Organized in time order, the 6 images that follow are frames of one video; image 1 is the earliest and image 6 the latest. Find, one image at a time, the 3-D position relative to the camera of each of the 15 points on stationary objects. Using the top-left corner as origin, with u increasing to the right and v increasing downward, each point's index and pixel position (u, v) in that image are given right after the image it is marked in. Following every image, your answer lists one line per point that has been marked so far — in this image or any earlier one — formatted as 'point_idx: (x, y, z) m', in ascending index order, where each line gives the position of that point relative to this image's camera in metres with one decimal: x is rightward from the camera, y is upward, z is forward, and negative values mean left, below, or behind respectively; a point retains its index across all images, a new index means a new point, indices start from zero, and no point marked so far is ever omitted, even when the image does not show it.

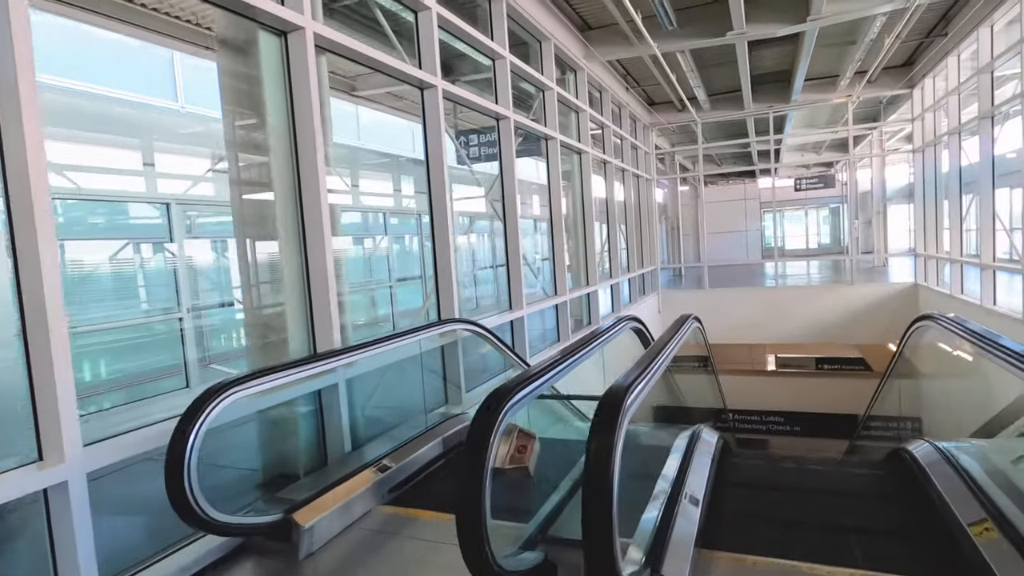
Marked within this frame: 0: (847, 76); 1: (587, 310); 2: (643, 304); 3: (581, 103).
0: (+4.0, +2.5, +7.0) m
1: (+0.7, -0.2, +6.0) m
2: (+1.8, -0.3, +8.1) m
3: (+0.6, +1.8, +5.7) m
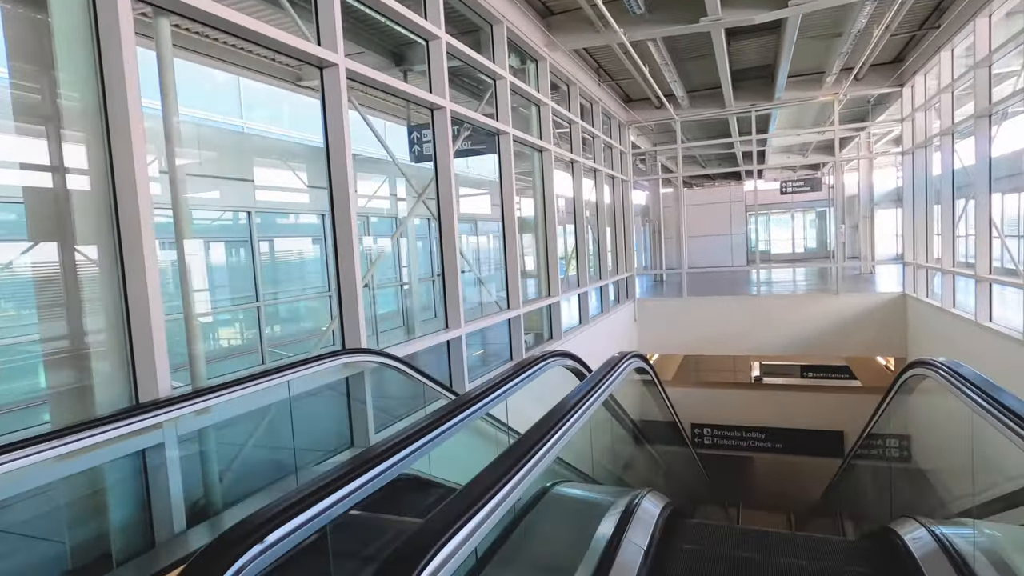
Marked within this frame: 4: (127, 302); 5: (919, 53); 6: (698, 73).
0: (+3.6, +2.4, +6.6) m
1: (+0.3, -0.3, +5.5) m
2: (+1.4, -0.4, +7.6) m
3: (+0.3, +1.7, +5.2) m
4: (-1.1, 0.0, +1.8) m
5: (+4.3, +2.5, +6.2) m
6: (+2.2, +2.6, +7.0) m
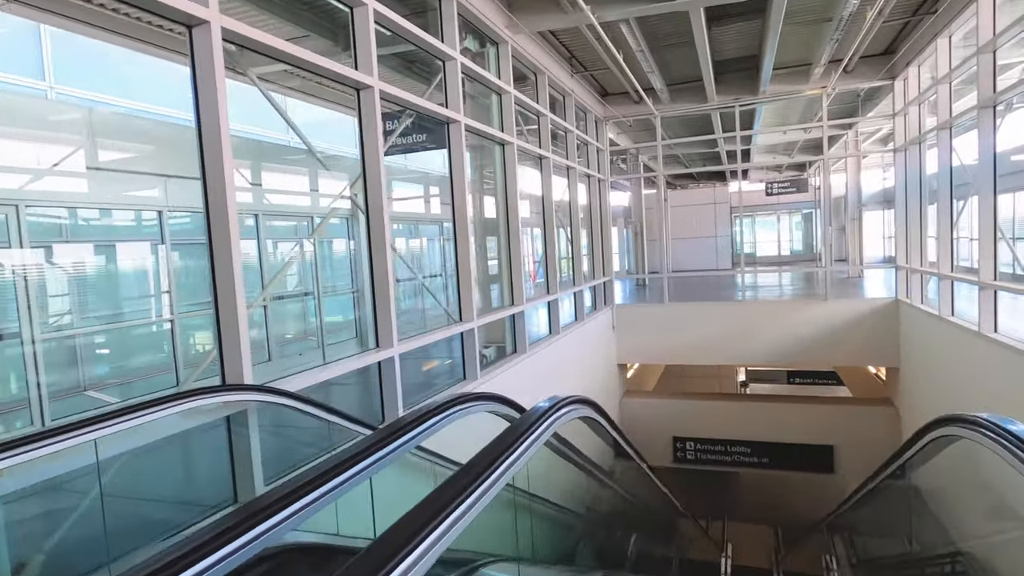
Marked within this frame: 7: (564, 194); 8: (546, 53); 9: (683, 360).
0: (+3.2, +2.4, +6.1) m
1: (0.0, -0.4, +5.0) m
2: (+1.0, -0.4, +7.1) m
3: (-0.1, +1.7, +4.7) m
4: (-1.4, -0.1, +1.2) m
5: (+4.0, +2.4, +5.8) m
6: (+1.8, +2.5, +6.6) m
7: (+0.6, +1.1, +6.6) m
8: (+0.3, +2.2, +5.6) m
9: (+2.3, -1.0, +8.0) m
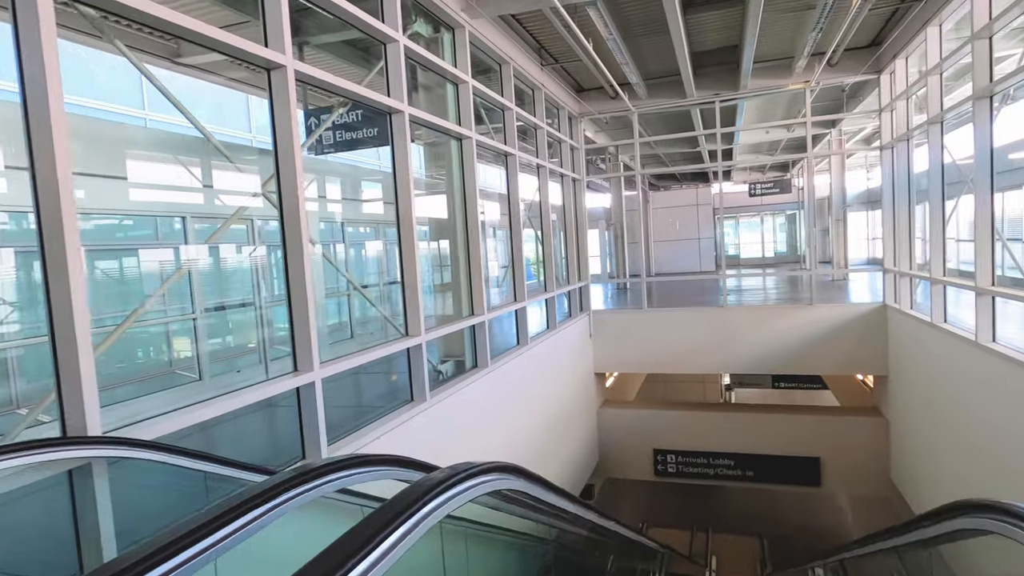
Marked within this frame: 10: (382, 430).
0: (+2.9, +2.3, +5.8) m
1: (-0.3, -0.5, +4.6) m
2: (+0.6, -0.5, +6.8) m
3: (-0.4, +1.6, +4.3) m
4: (-1.6, -0.2, +0.8) m
5: (+3.6, +2.4, +5.5) m
6: (+1.5, +2.4, +6.2) m
7: (+0.2, +1.0, +6.2) m
8: (0.0, +2.2, +5.2) m
9: (+2.0, -1.1, +7.6) m
10: (-0.7, -0.8, +3.2) m
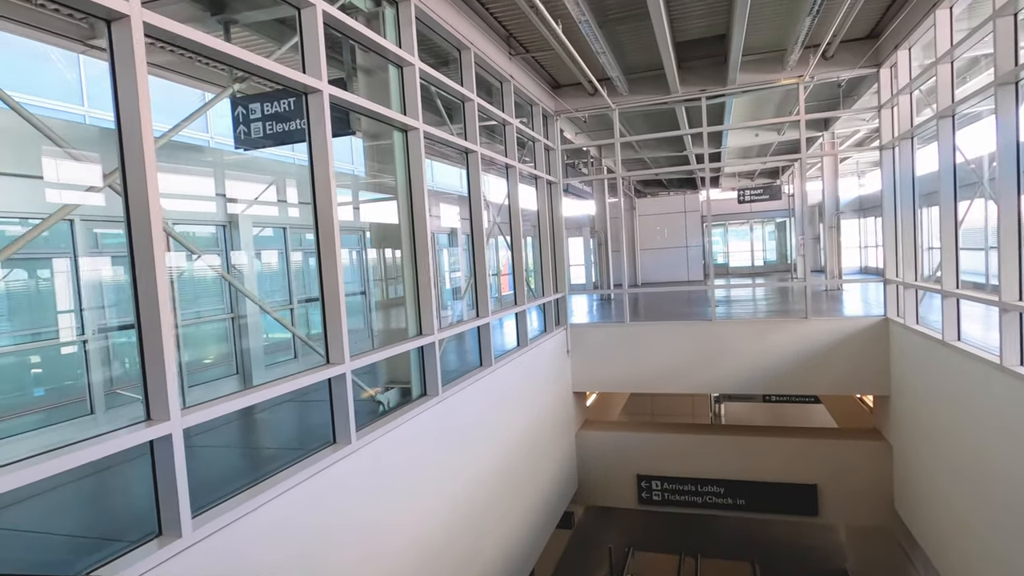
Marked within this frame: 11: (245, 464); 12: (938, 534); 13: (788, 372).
0: (+2.6, +2.2, +5.3) m
1: (-0.6, -0.6, +4.0) m
2: (+0.3, -0.6, +6.2) m
3: (-0.7, +1.5, +3.7) m
4: (-1.8, -0.2, +0.2) m
5: (+3.3, +2.3, +5.0) m
6: (+1.2, +2.3, +5.7) m
7: (-0.1, +0.9, +5.6) m
8: (-0.3, +2.1, +4.6) m
9: (+1.6, -1.2, +7.1) m
10: (-1.0, -0.9, +2.6) m
11: (-1.6, -1.1, +3.5) m
12: (+3.8, -2.2, +5.2) m
13: (+3.1, -0.9, +6.6) m
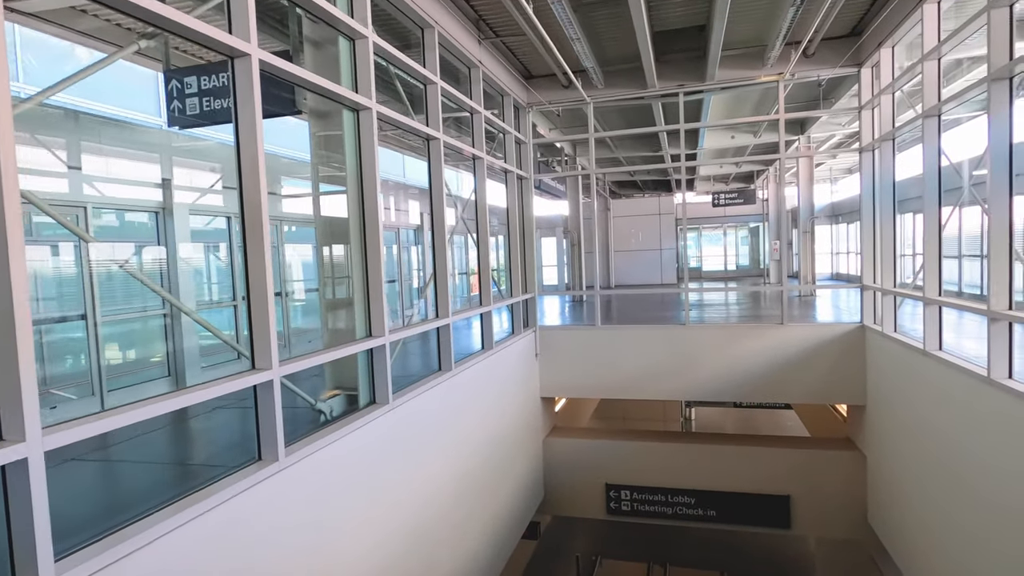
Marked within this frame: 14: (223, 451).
0: (+2.3, +2.1, +5.1) m
1: (-0.8, -0.5, +3.6) m
2: (0.0, -0.6, +5.9) m
3: (-0.9, +1.5, +3.4) m
4: (-1.9, -0.2, -0.2) m
5: (+3.1, +2.2, +4.8) m
6: (+0.9, +2.3, +5.4) m
7: (-0.4, +0.9, +5.3) m
8: (-0.5, +2.1, +4.3) m
9: (+1.2, -1.2, +6.8) m
10: (-1.2, -0.8, +2.3) m
11: (-1.8, -1.0, +3.1) m
12: (+3.4, -2.2, +5.0) m
13: (+2.7, -1.0, +6.4) m
14: (-1.7, -0.9, +3.4) m
